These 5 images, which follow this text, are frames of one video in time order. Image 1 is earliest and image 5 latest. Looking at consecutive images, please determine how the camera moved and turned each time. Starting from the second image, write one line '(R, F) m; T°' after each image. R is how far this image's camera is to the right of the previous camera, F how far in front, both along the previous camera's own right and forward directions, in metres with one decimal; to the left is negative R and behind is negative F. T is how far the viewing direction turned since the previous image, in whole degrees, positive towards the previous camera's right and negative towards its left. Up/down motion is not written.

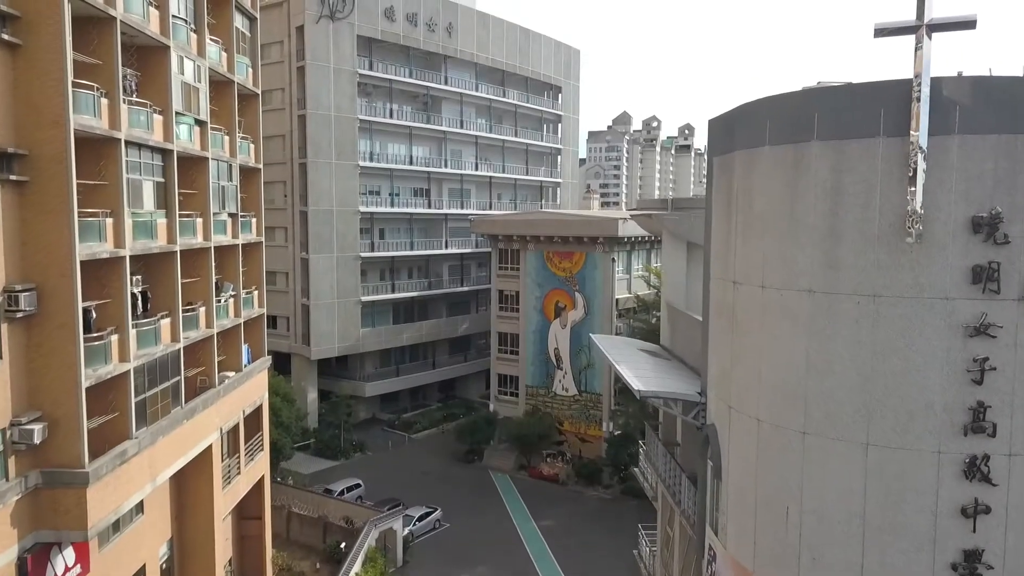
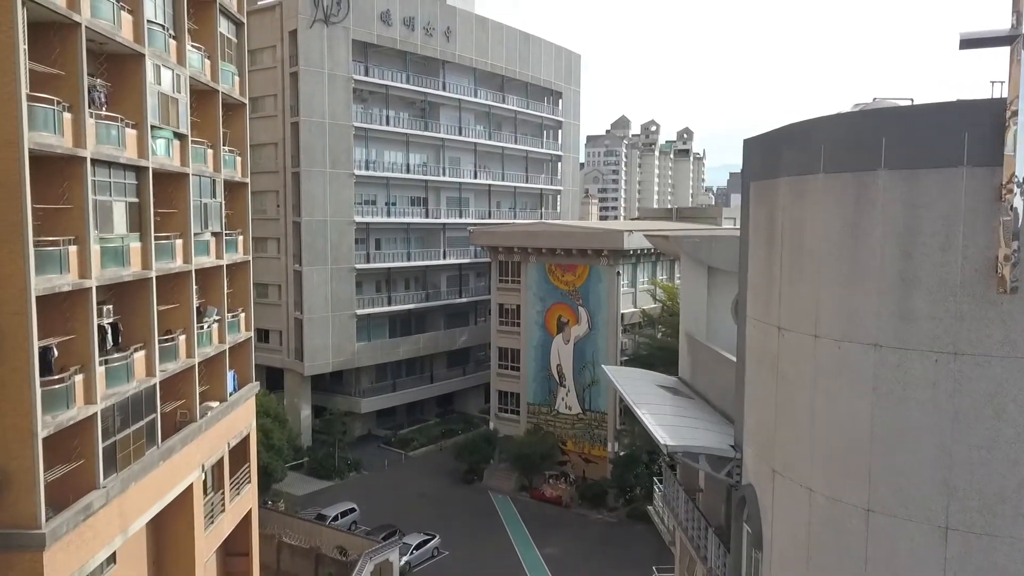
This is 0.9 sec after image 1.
(-0.2, +1.4) m; 0°
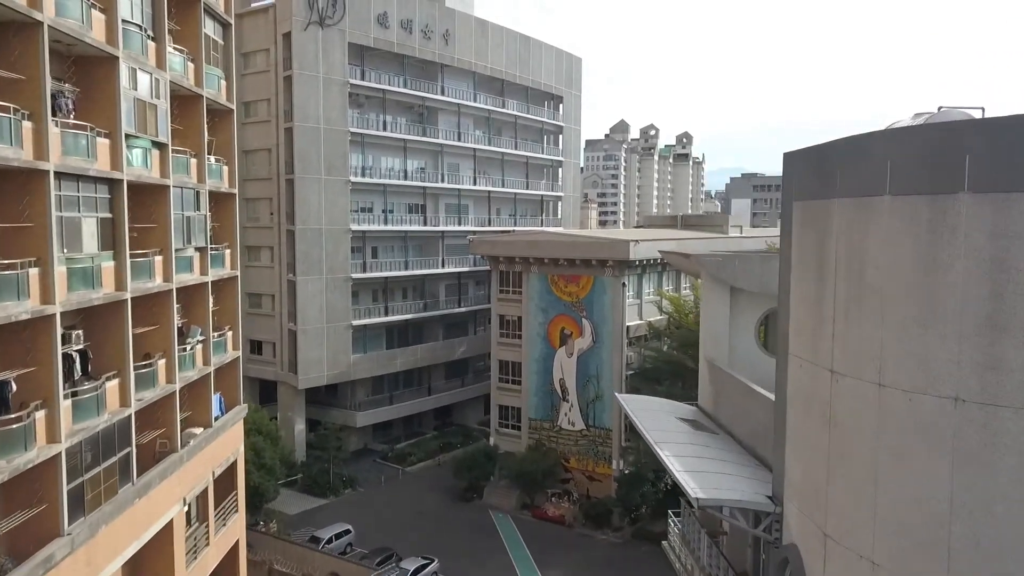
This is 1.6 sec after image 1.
(-0.2, +1.3) m; 0°
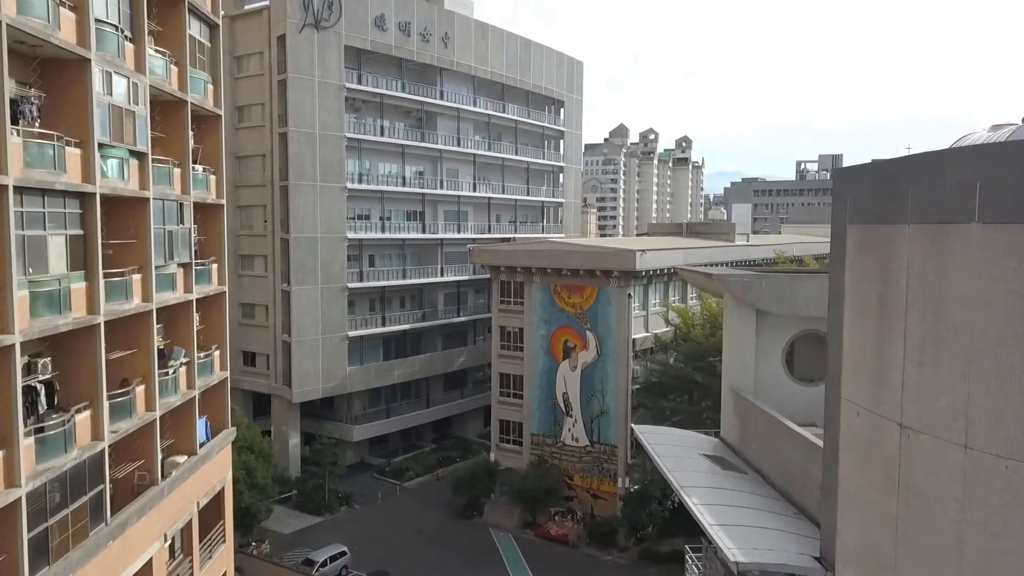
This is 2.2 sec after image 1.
(-0.2, +1.2) m; 0°
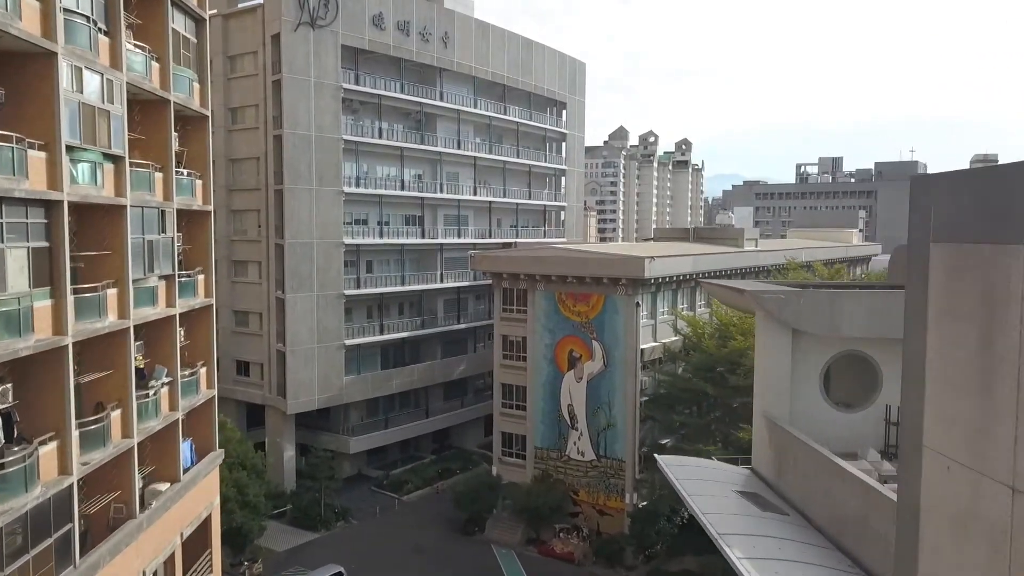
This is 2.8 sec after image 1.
(-0.2, +1.3) m; 0°
